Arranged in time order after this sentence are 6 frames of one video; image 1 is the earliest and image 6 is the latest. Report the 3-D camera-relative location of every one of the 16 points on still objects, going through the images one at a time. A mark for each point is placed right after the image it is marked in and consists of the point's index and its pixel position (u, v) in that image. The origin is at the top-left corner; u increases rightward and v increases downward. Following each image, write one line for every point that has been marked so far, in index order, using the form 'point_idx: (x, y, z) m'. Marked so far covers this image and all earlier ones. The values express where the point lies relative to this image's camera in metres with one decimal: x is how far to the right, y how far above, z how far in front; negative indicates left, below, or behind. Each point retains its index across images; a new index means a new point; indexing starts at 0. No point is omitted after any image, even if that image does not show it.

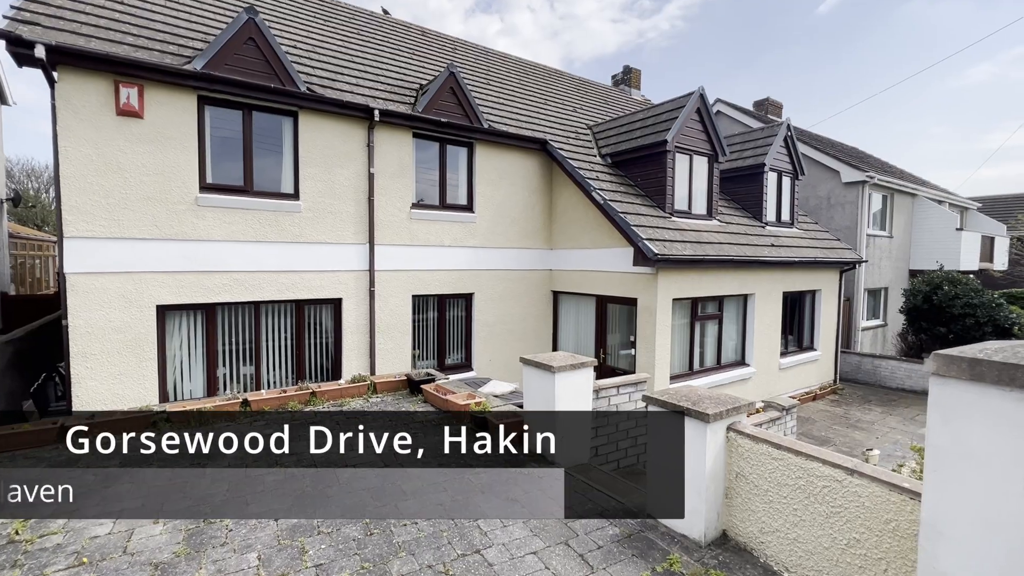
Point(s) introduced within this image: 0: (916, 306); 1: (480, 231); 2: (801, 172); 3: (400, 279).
0: (+10.3, -0.5, +12.0) m
1: (-0.6, +1.1, +9.3) m
2: (+7.3, +2.9, +11.9) m
3: (-2.0, +0.2, +8.4) m
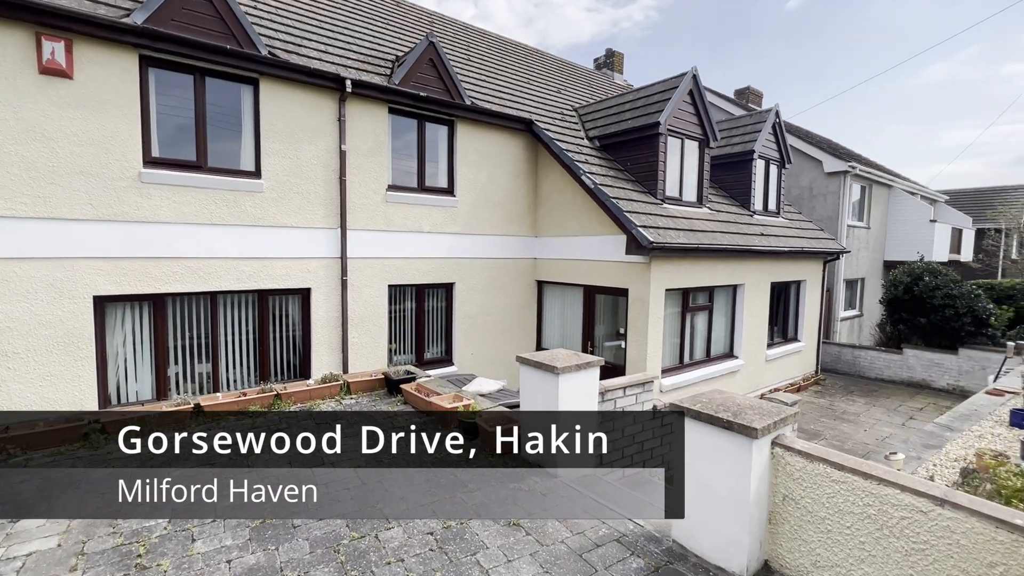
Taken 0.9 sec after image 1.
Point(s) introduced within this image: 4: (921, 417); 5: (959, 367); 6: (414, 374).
0: (+9.8, -0.2, +12.0) m
1: (-0.9, +1.3, +8.7) m
2: (+6.8, +3.2, +11.7) m
3: (-2.2, +0.3, +7.7) m
4: (+8.3, -2.6, +9.5) m
5: (+10.3, -1.8, +10.9) m
6: (-1.5, -1.3, +7.0) m
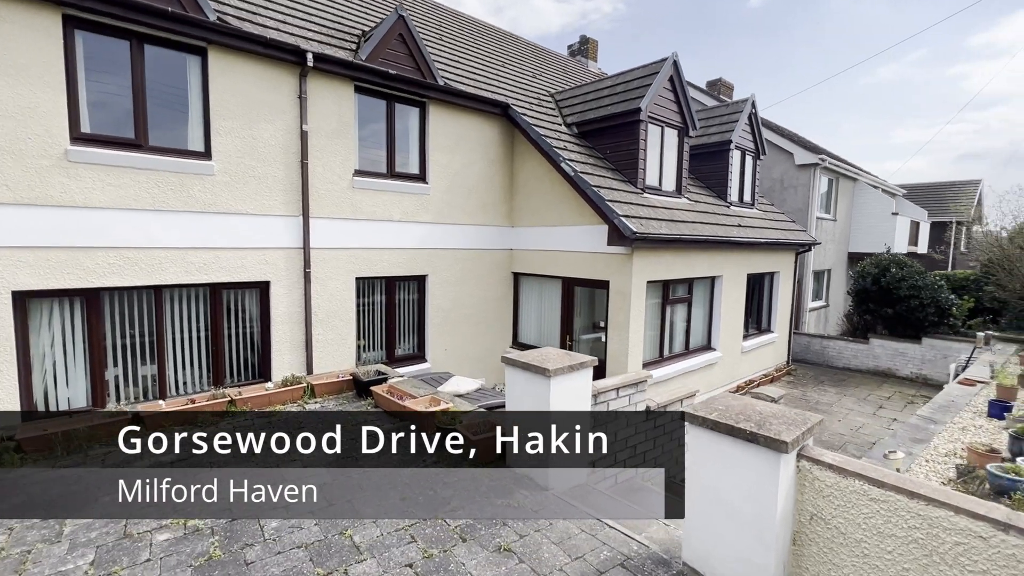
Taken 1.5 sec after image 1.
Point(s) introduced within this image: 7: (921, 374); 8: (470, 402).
0: (+9.1, 0.0, +12.2) m
1: (-1.4, +1.4, +8.2) m
2: (+6.2, +3.4, +11.7) m
3: (-2.6, +0.5, +7.2) m
4: (+7.8, -2.4, +9.7) m
5: (+9.8, -1.6, +11.2) m
6: (-1.8, -1.2, +6.6) m
7: (+9.8, -2.1, +11.3) m
8: (-0.5, -1.3, +5.5) m
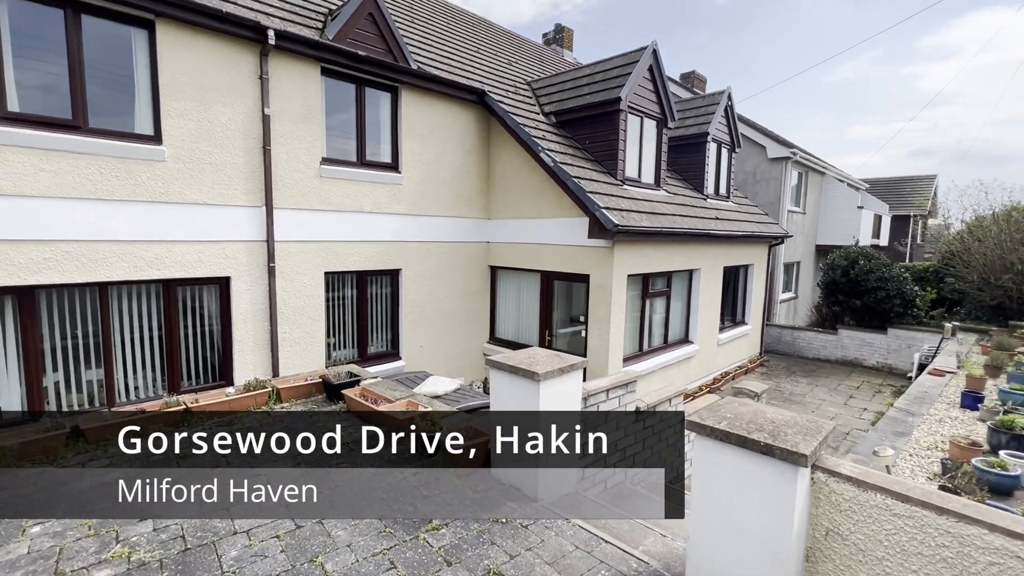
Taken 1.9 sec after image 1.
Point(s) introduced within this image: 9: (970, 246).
0: (+8.5, +0.2, +12.5) m
1: (-1.7, +1.5, +7.8) m
2: (+5.6, +3.6, +11.7) m
3: (-2.9, +0.5, +6.8) m
4: (+7.3, -2.3, +9.9) m
5: (+9.2, -1.4, +11.5) m
6: (-2.1, -1.2, +6.2) m
7: (+9.2, -1.9, +11.6) m
8: (-0.7, -1.3, +5.3) m
9: (+10.8, +1.0, +11.1) m
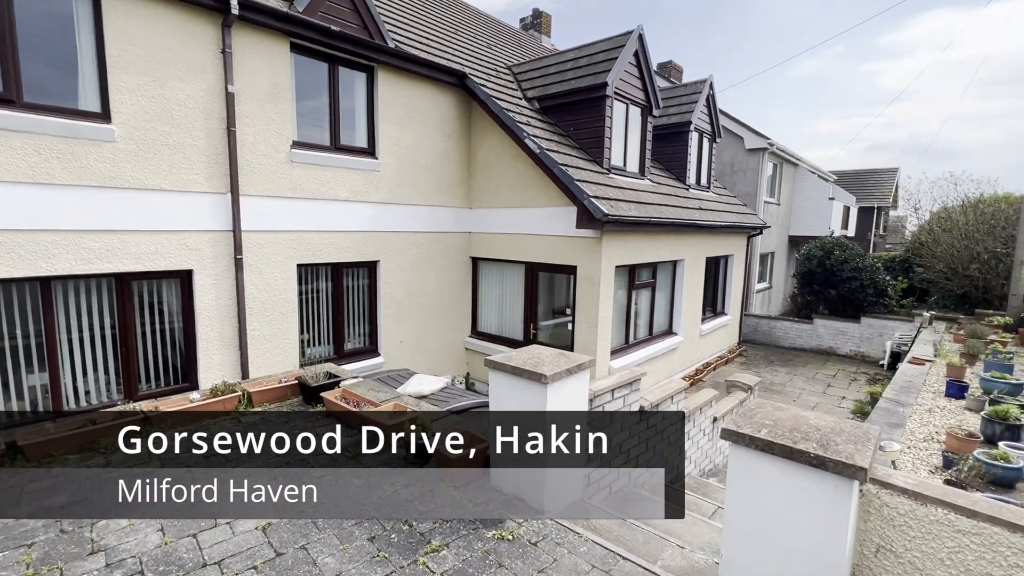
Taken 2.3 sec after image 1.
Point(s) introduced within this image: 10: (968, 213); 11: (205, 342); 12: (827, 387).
0: (+8.0, +0.5, +12.7) m
1: (-2.0, +1.6, +7.4) m
2: (+5.1, +3.8, +11.6) m
3: (-3.1, +0.6, +6.3) m
4: (+7.0, -2.0, +10.1) m
5: (+8.7, -1.2, +11.8) m
6: (-2.2, -1.1, +5.9) m
7: (+8.7, -1.6, +11.9) m
8: (-0.8, -1.2, +5.0) m
9: (+10.3, +1.2, +11.4) m
10: (+10.7, +1.8, +11.1) m
11: (-3.8, -0.7, +5.8) m
12: (+6.6, -2.1, +9.9) m
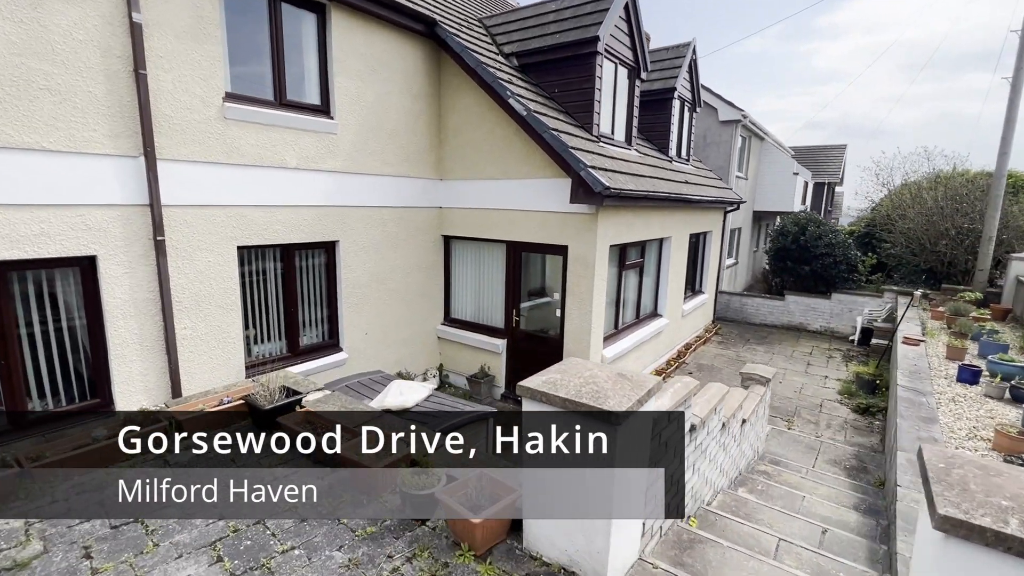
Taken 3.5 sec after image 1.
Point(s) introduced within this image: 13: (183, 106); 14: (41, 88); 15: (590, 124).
0: (+7.2, +1.1, +12.5) m
1: (-2.2, +1.8, +6.2) m
2: (+4.4, +4.3, +11.0) m
3: (-3.2, +0.7, +5.1) m
4: (+6.4, -1.6, +10.0) m
5: (+8.0, -0.6, +11.8) m
6: (-2.3, -1.0, +4.8) m
7: (+8.0, -1.0, +11.9) m
8: (-0.8, -1.1, +4.1) m
9: (+9.6, +1.8, +11.4) m
10: (+10.0, +2.3, +11.1) m
11: (-3.8, -0.6, +4.6) m
12: (+6.1, -1.6, +9.8) m
13: (-3.3, +1.8, +4.8) m
14: (-4.0, +1.7, +3.9) m
15: (+1.2, +2.5, +7.2) m
